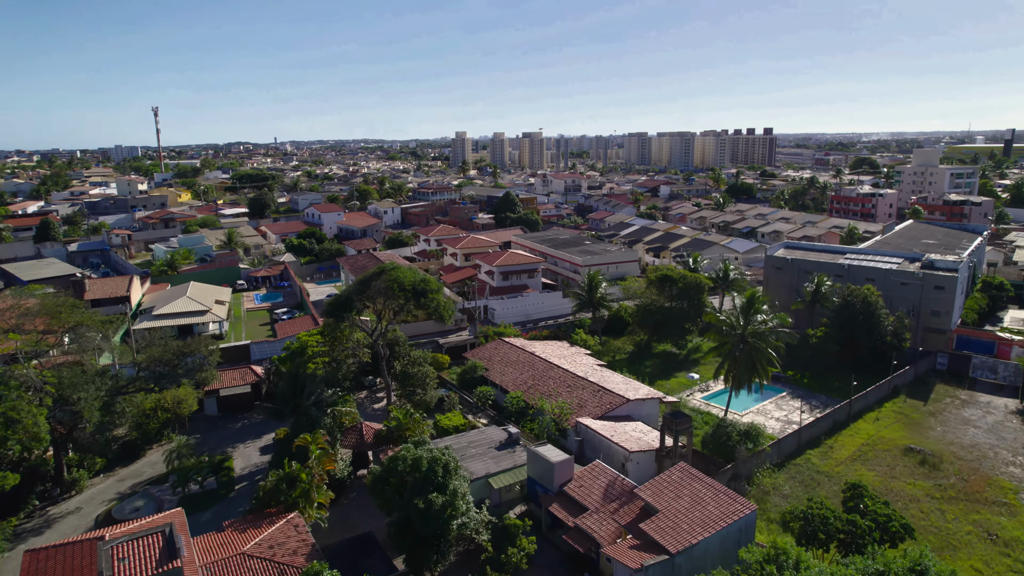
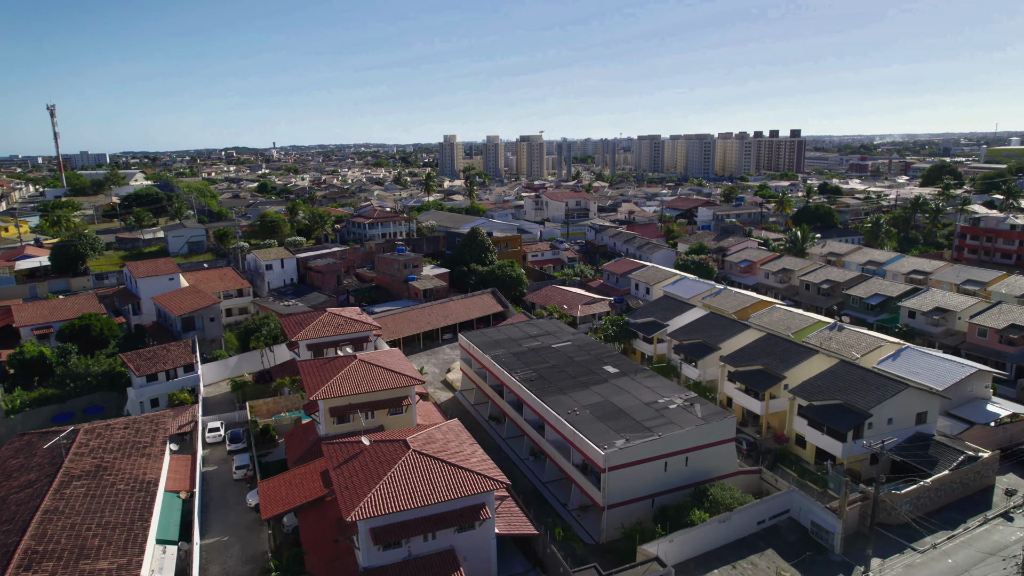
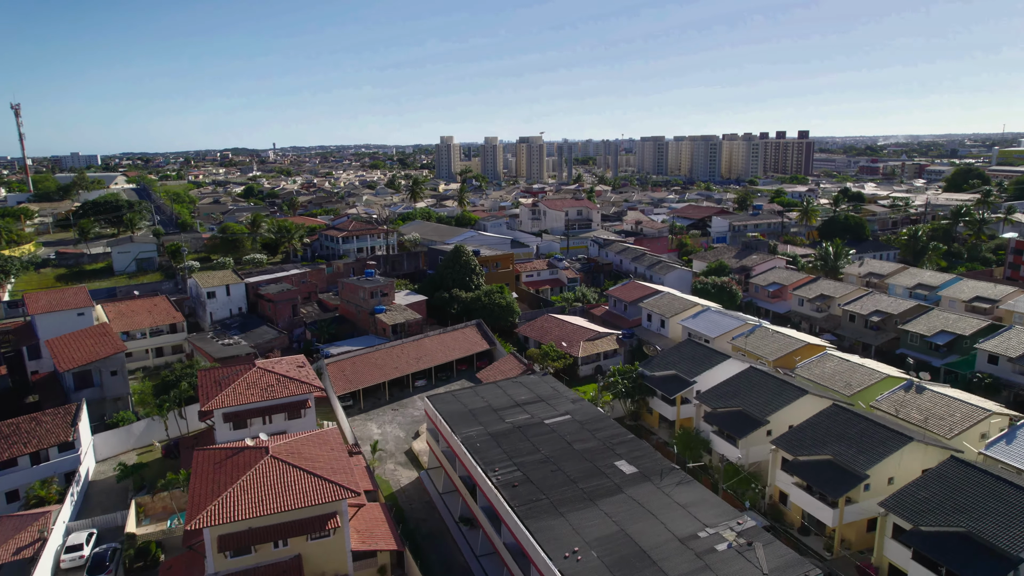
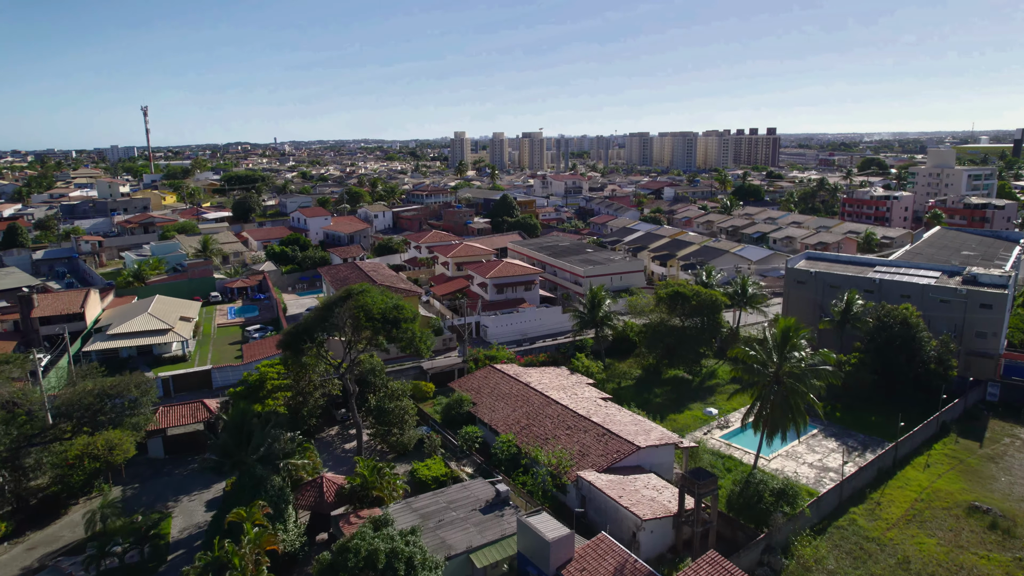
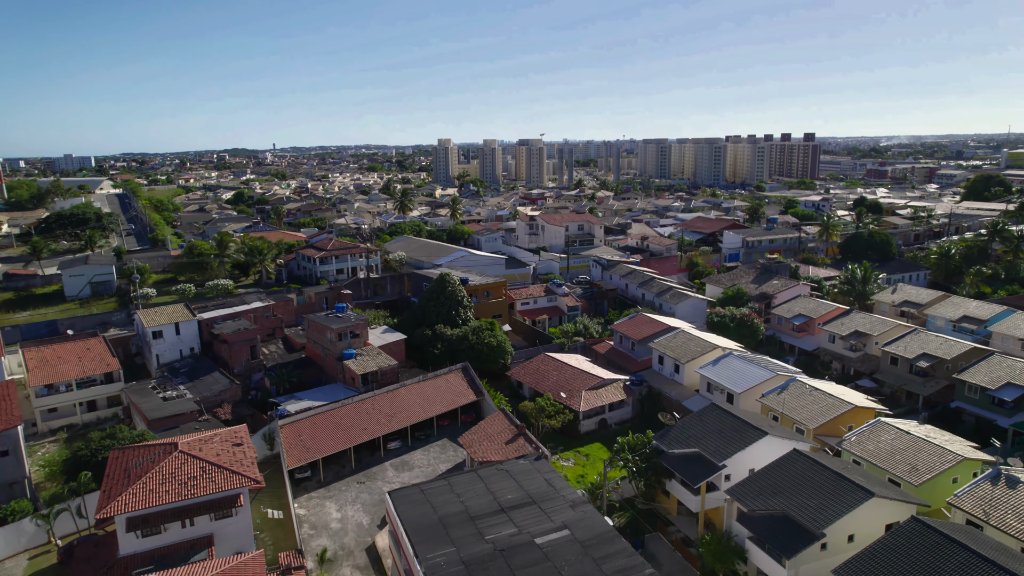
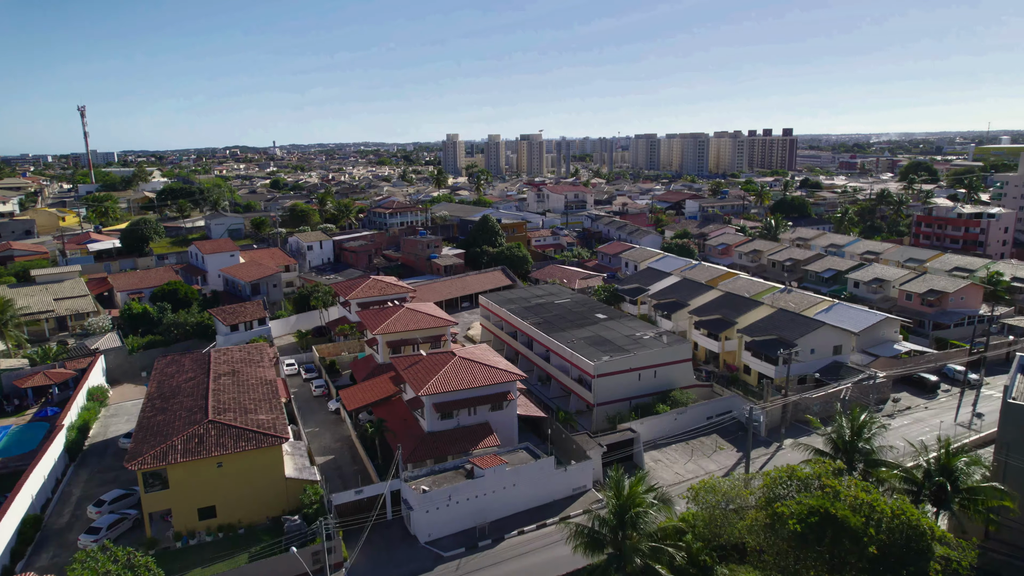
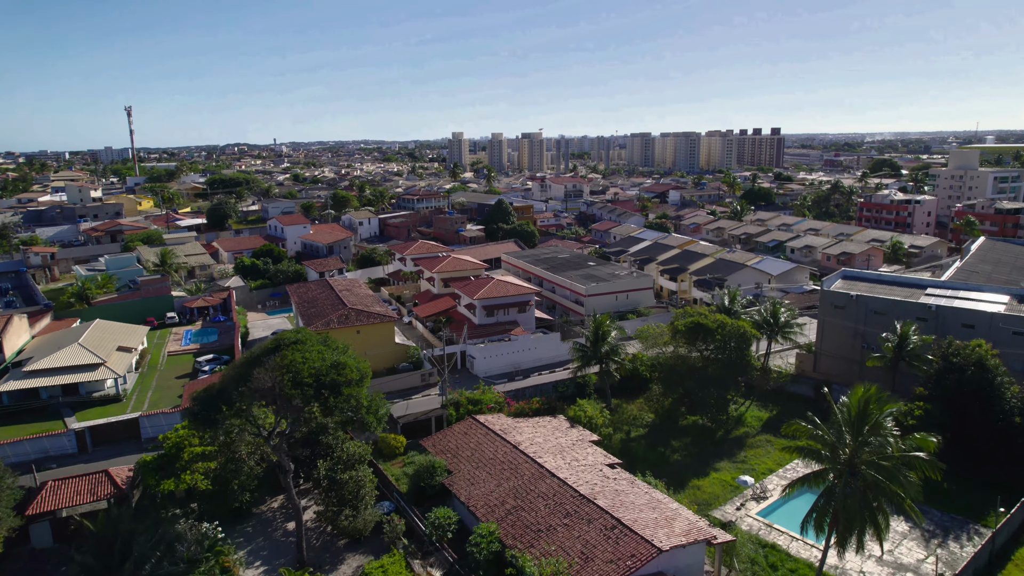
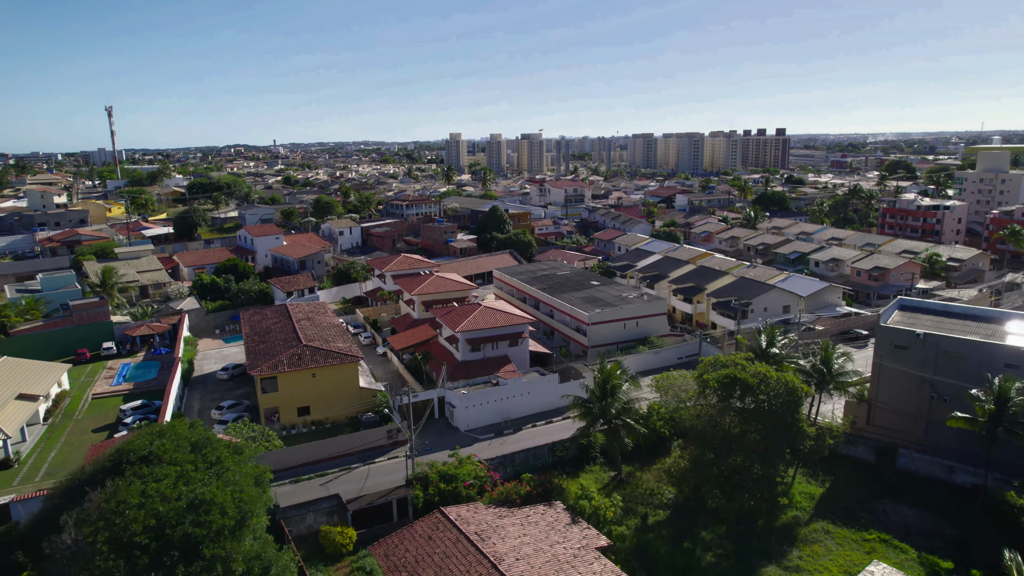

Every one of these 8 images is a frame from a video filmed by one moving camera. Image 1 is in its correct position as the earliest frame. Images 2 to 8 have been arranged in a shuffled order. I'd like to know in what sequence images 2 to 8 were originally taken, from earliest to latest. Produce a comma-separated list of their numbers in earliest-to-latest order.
4, 7, 8, 6, 2, 3, 5
